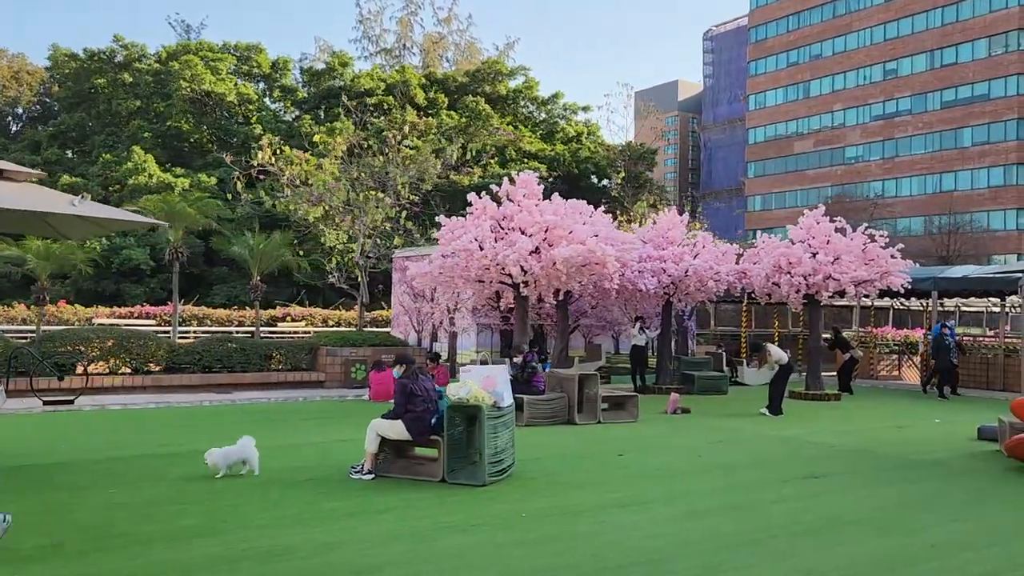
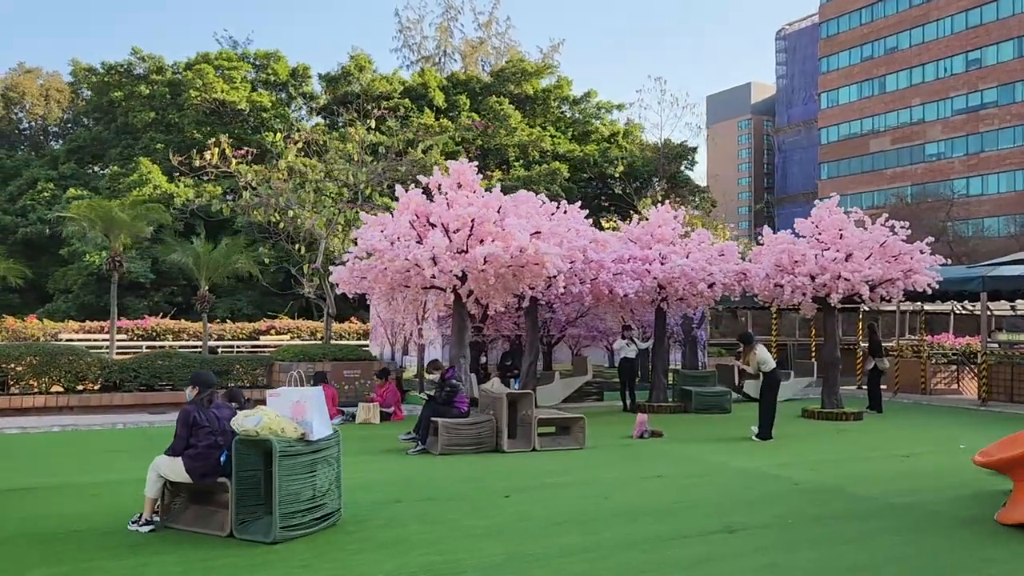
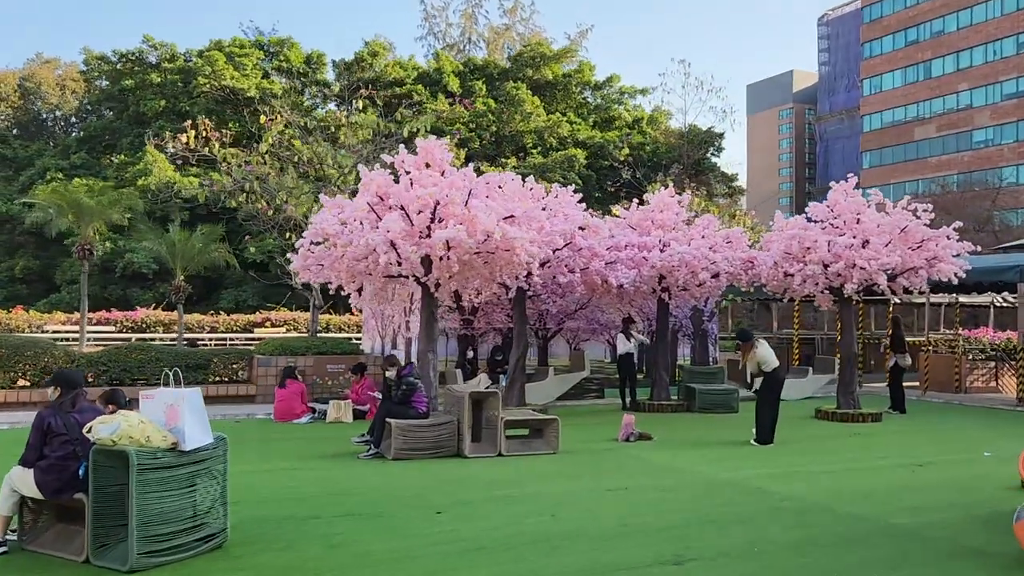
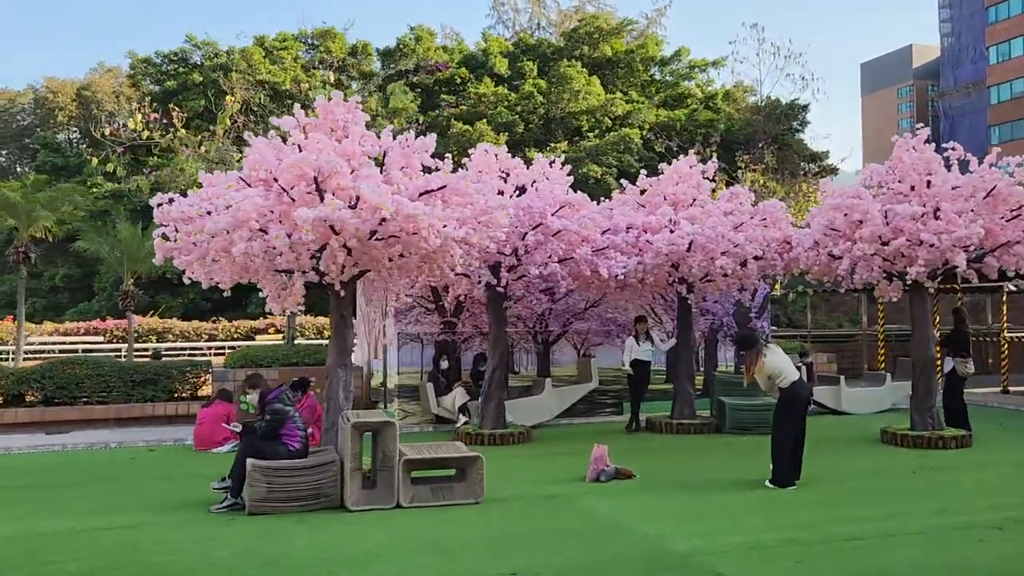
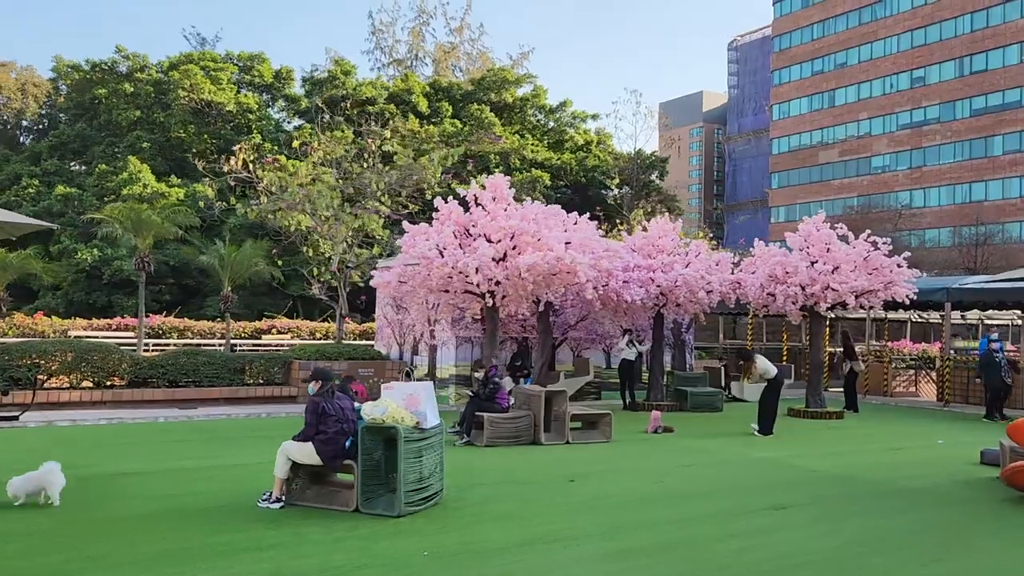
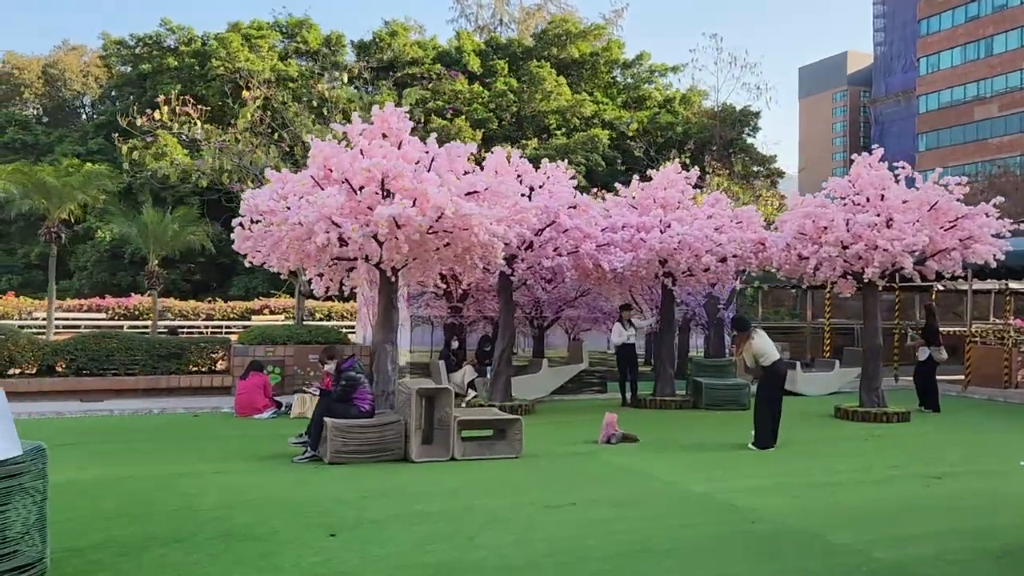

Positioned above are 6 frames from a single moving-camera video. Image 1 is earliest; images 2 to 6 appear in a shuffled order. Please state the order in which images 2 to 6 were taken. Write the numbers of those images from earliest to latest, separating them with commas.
5, 2, 3, 6, 4
